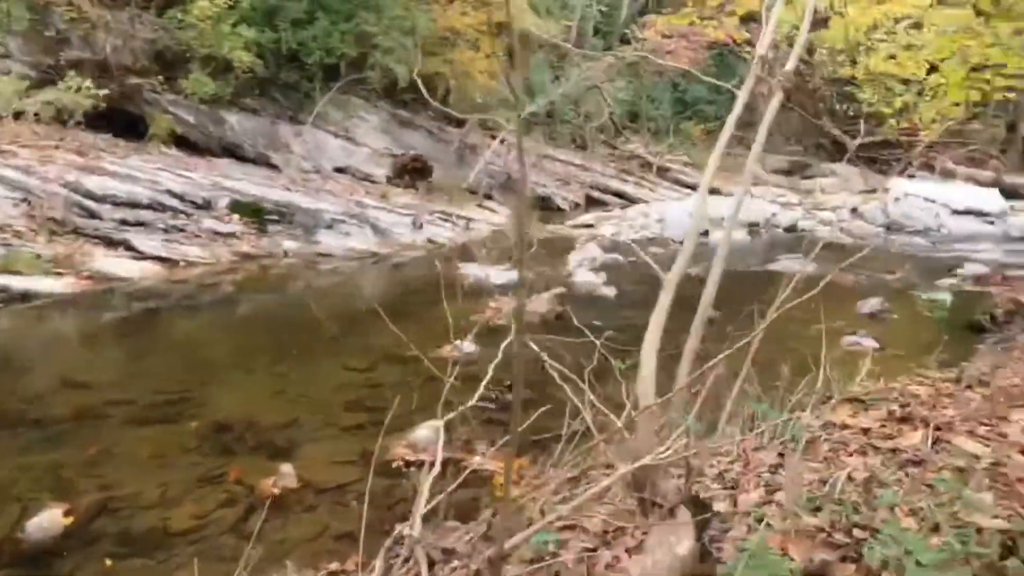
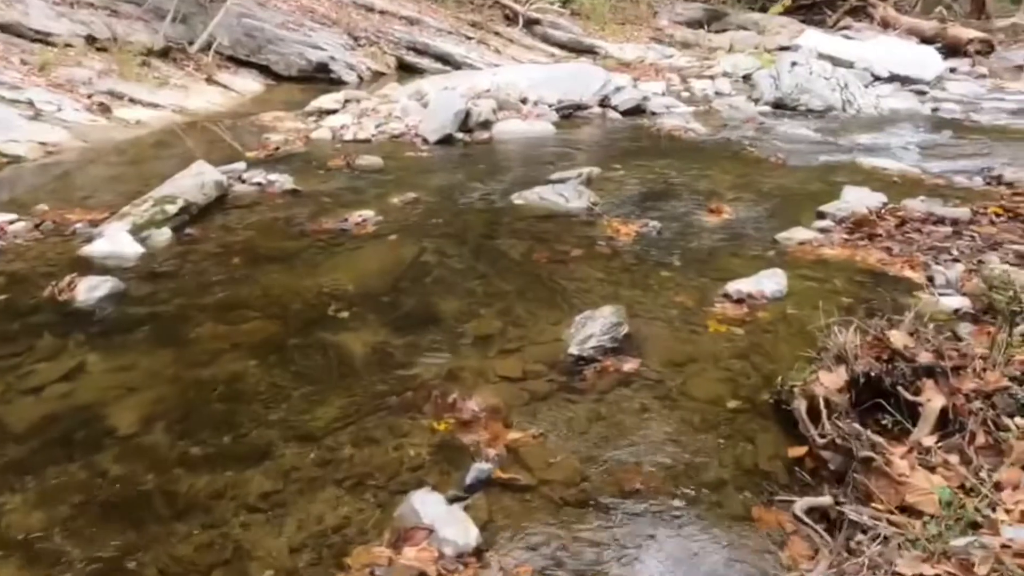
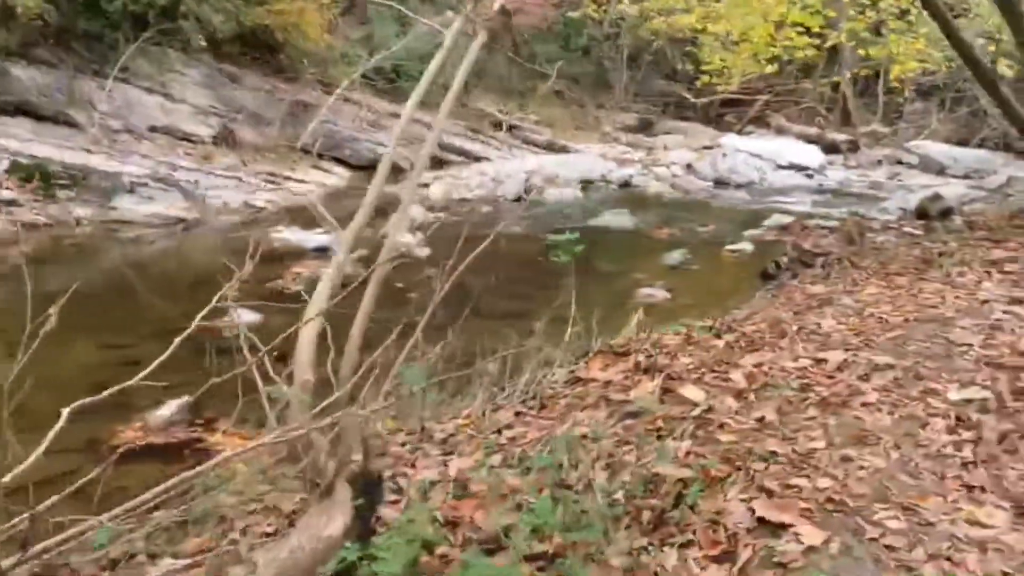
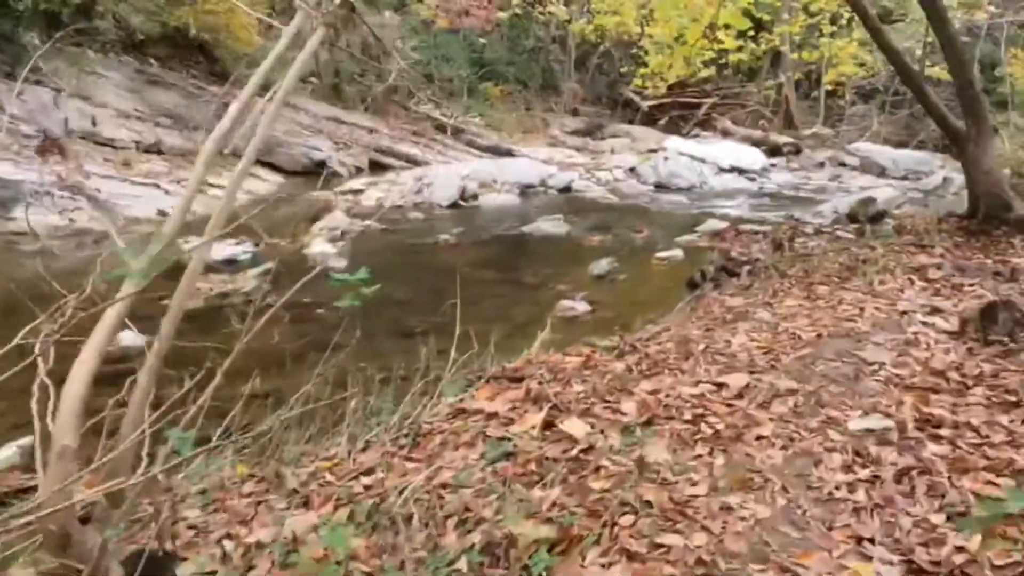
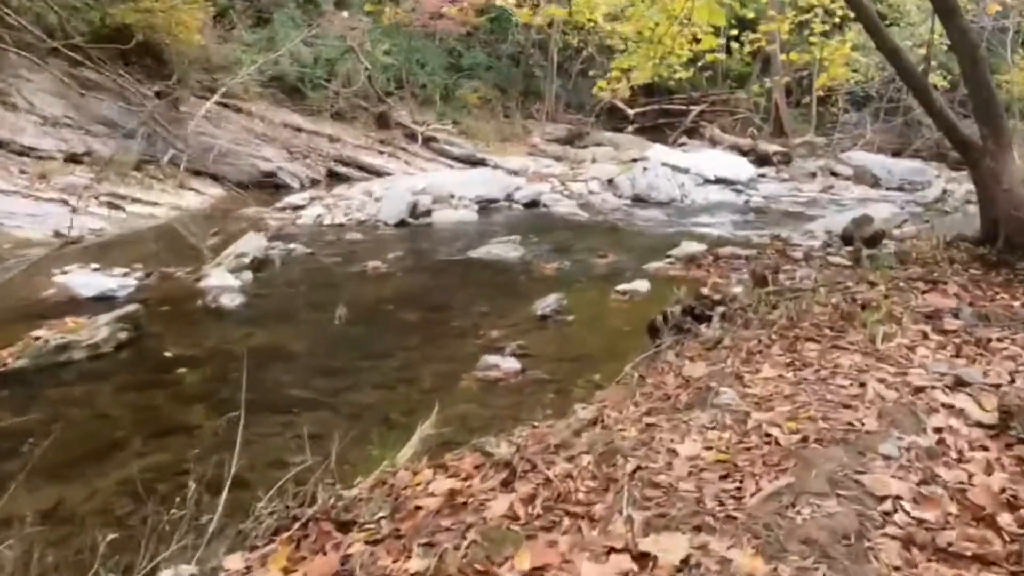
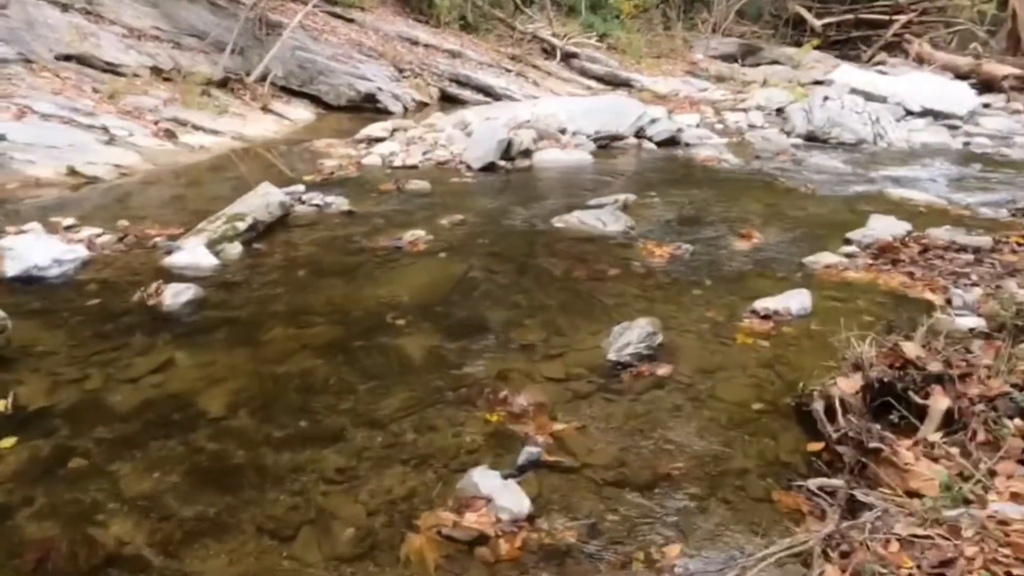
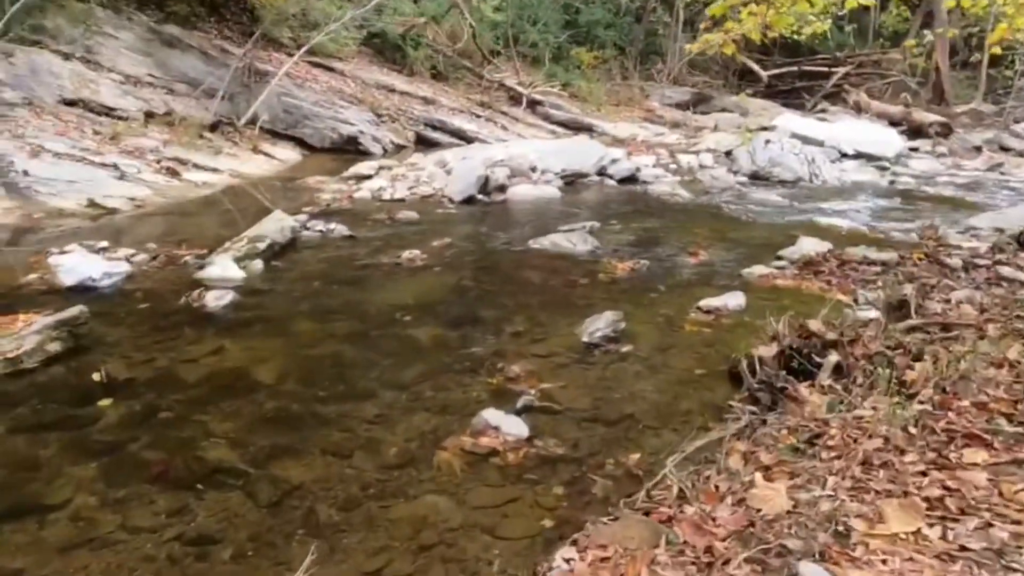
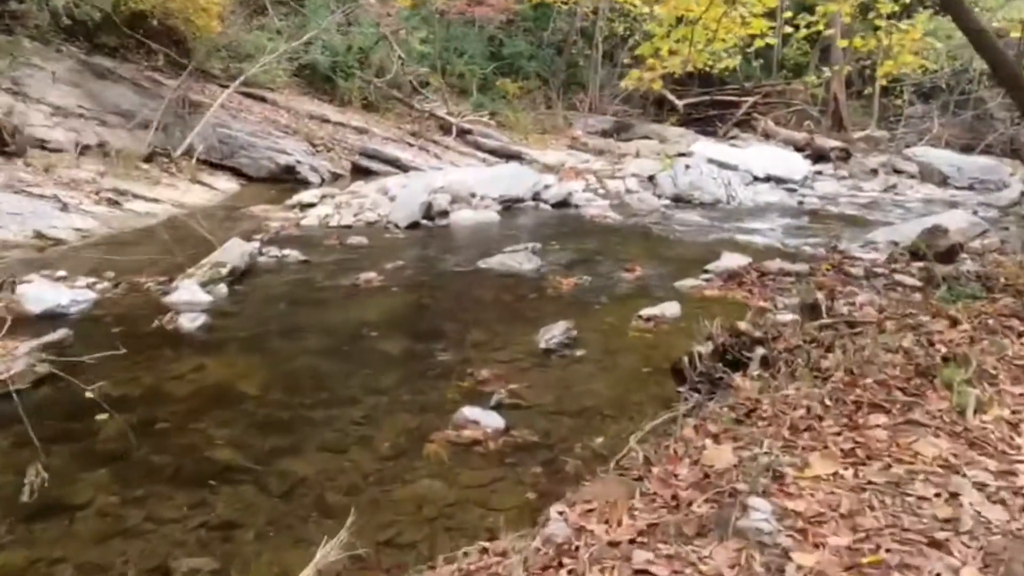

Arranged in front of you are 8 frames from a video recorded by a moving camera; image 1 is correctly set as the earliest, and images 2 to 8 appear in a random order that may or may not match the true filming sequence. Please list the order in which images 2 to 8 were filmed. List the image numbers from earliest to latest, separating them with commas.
3, 4, 5, 8, 7, 6, 2
